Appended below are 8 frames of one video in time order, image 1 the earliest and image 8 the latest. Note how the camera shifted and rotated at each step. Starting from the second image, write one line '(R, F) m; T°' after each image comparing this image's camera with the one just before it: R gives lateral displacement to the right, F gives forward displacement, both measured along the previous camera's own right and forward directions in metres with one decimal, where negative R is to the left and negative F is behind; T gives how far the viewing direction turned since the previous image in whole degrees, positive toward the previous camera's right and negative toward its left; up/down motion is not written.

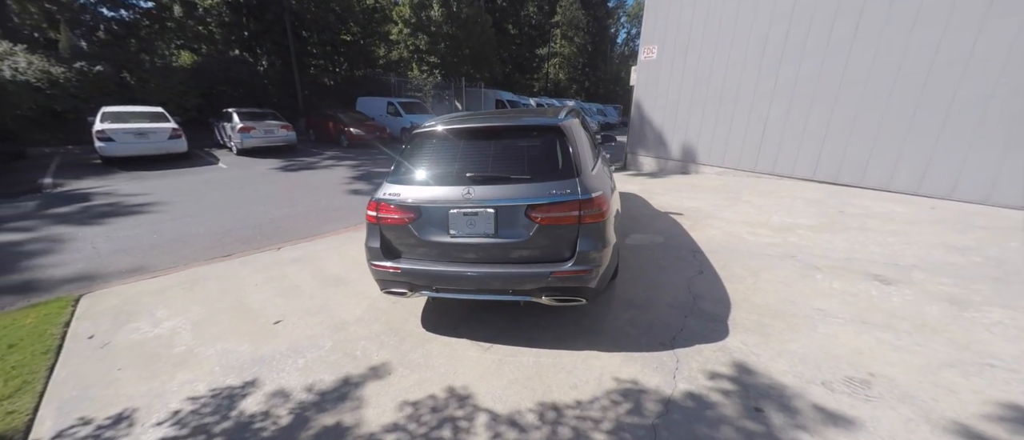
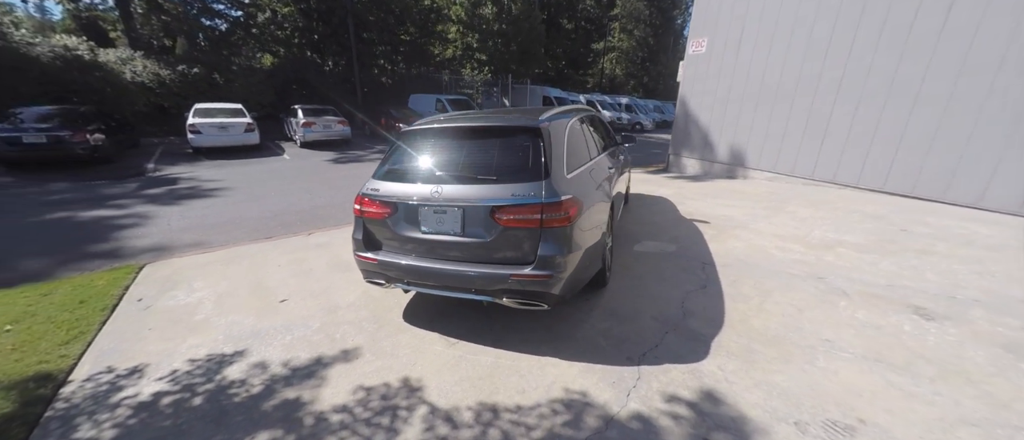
(+0.7, 0.0) m; -9°
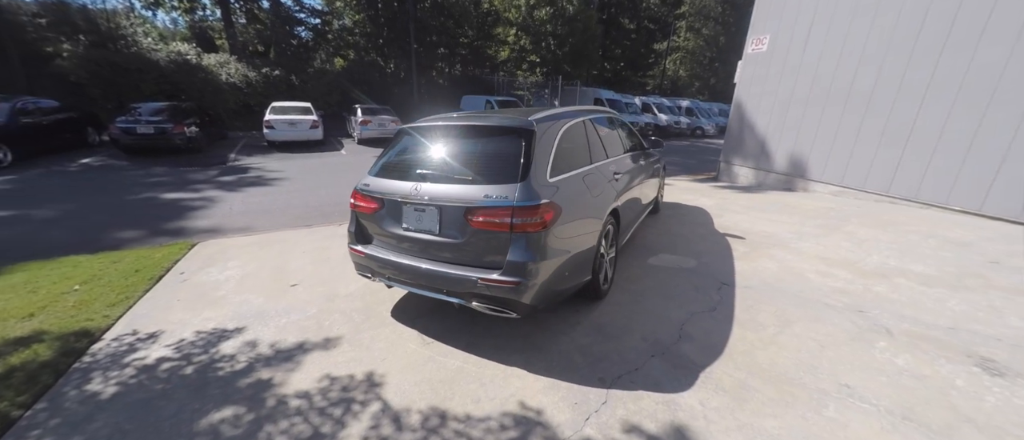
(+0.6, +0.1) m; -9°
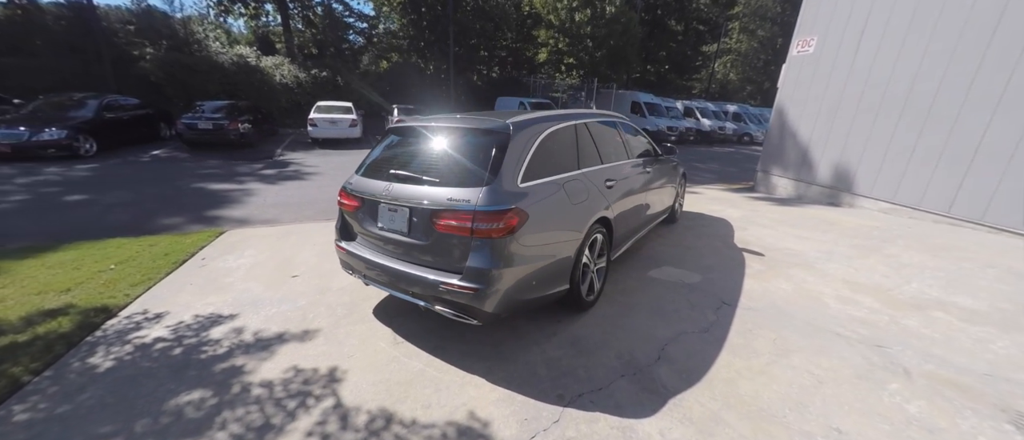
(+0.5, +0.1) m; -7°
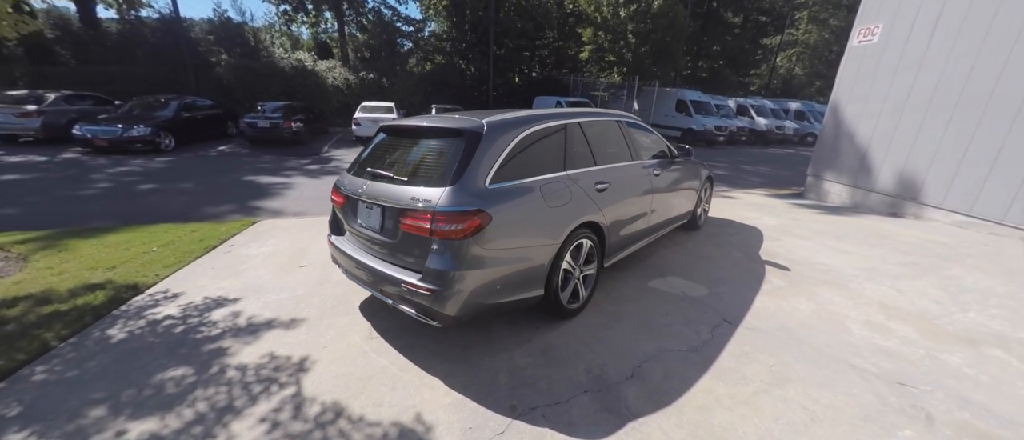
(+0.6, +0.1) m; -8°
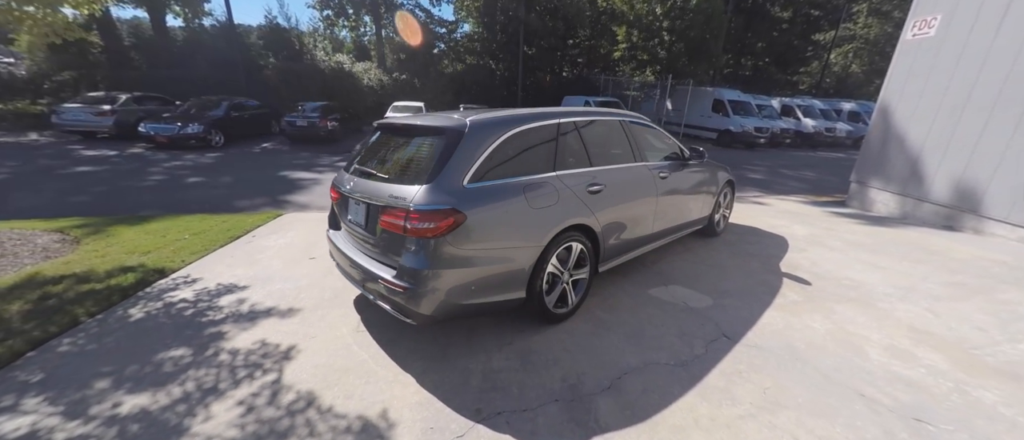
(+0.4, +0.1) m; -6°
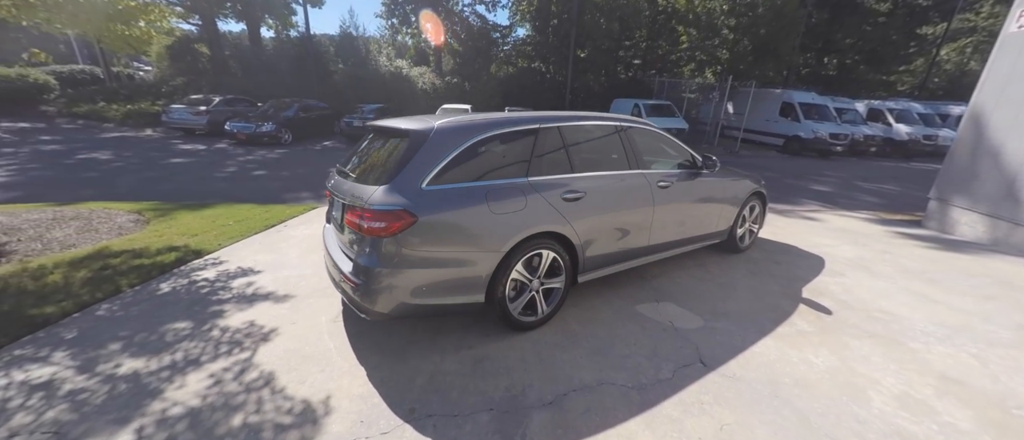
(+0.7, +0.1) m; -9°
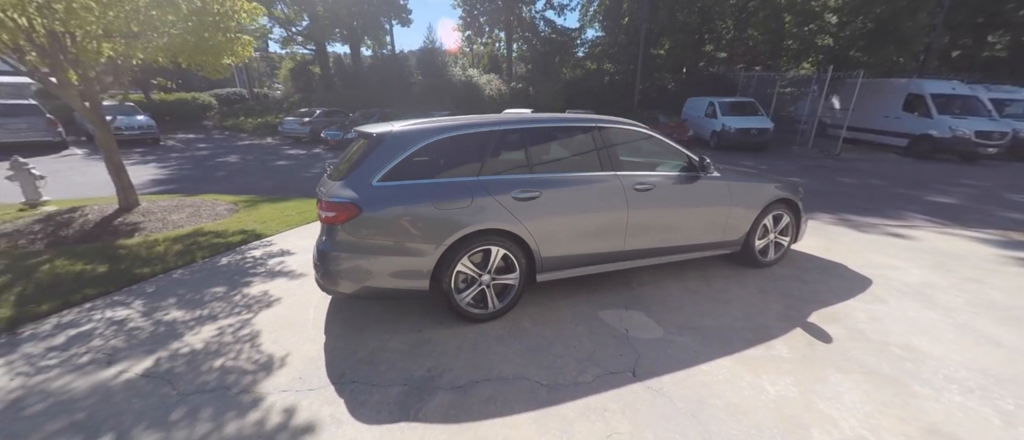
(+1.0, +0.1) m; -14°
